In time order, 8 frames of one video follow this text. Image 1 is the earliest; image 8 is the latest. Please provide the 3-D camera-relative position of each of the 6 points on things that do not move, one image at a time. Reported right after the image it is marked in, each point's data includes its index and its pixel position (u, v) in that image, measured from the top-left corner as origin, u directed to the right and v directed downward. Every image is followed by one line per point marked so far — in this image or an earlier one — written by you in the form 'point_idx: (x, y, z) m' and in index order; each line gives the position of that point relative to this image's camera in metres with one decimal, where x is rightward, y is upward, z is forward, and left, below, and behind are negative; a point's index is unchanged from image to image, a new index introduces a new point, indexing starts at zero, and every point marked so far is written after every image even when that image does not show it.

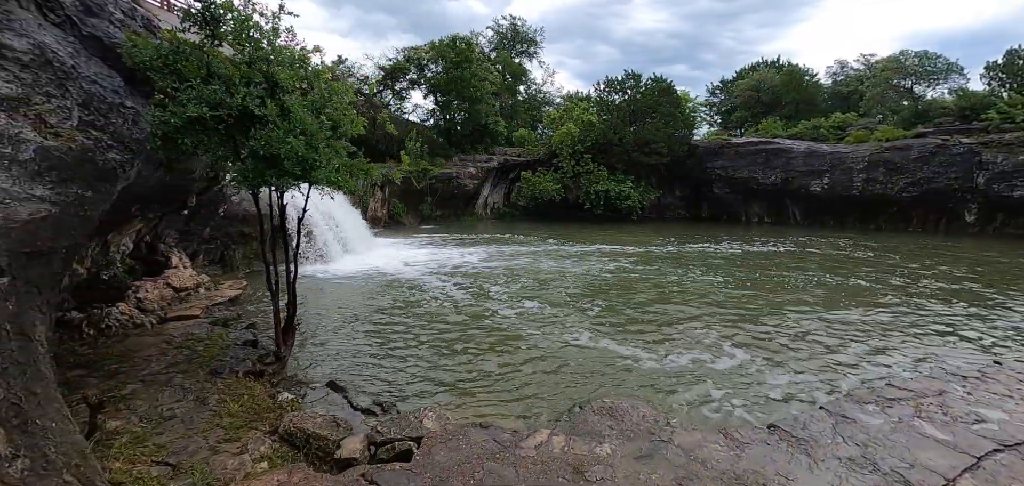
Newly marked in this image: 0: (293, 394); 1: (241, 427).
0: (-2.1, -1.4, +4.2) m
1: (-2.1, -1.4, +3.4) m
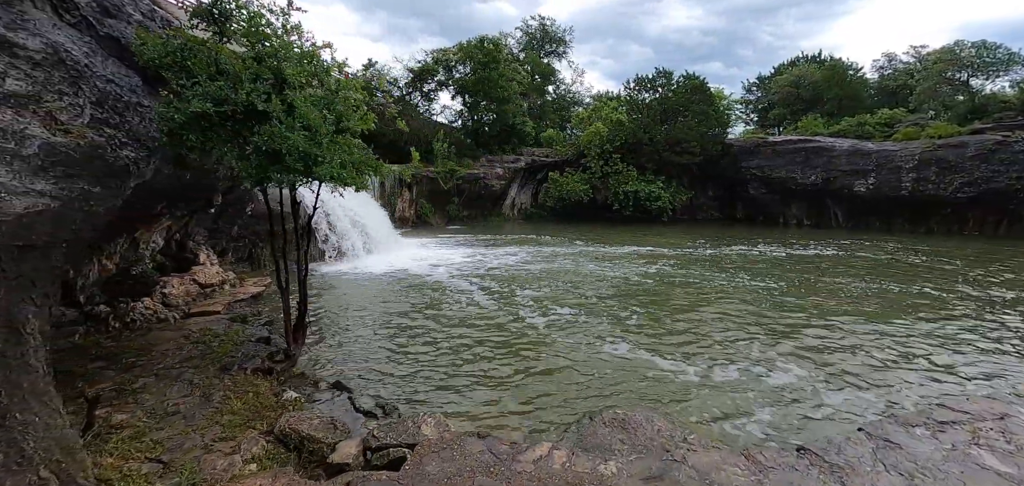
0: (-2.0, -1.4, +4.2) m
1: (-2.1, -1.4, +3.4) m
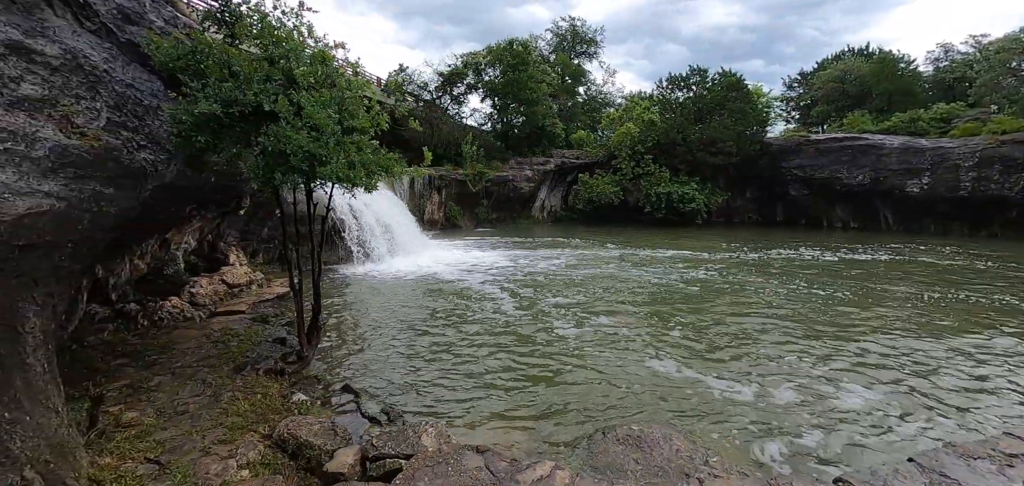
0: (-1.9, -1.4, +4.2) m
1: (-2.0, -1.4, +3.3) m
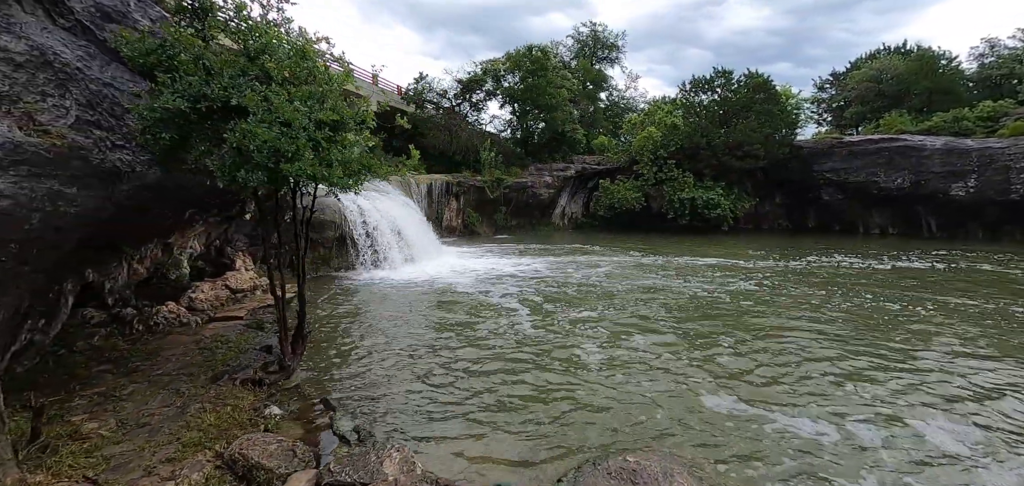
0: (-2.0, -1.4, +3.9) m
1: (-2.2, -1.4, +3.1) m
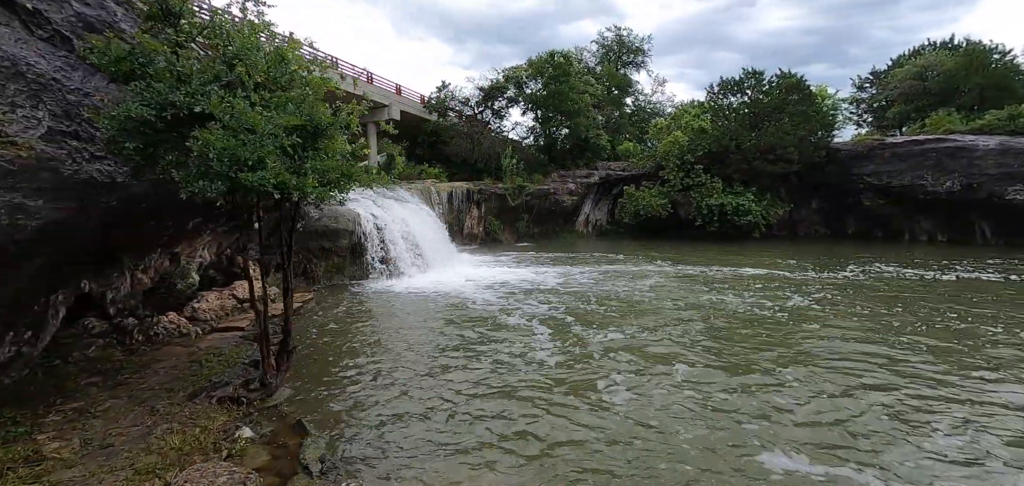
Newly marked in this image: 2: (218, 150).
0: (-2.1, -1.5, +3.7) m
1: (-2.4, -1.5, +2.9) m
2: (-2.1, +0.7, +3.2) m
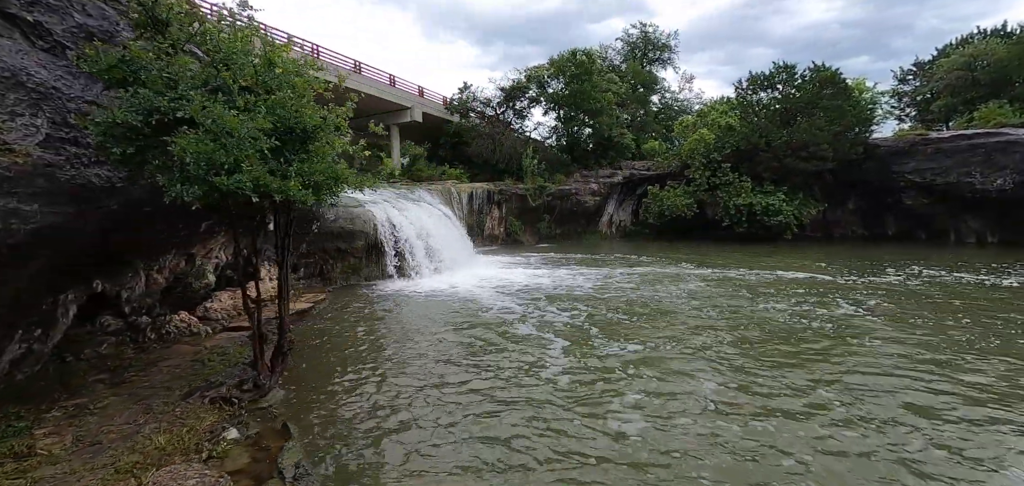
0: (-2.3, -1.6, +3.8) m
1: (-2.6, -1.5, +3.0) m
2: (-2.3, +0.6, +3.2) m
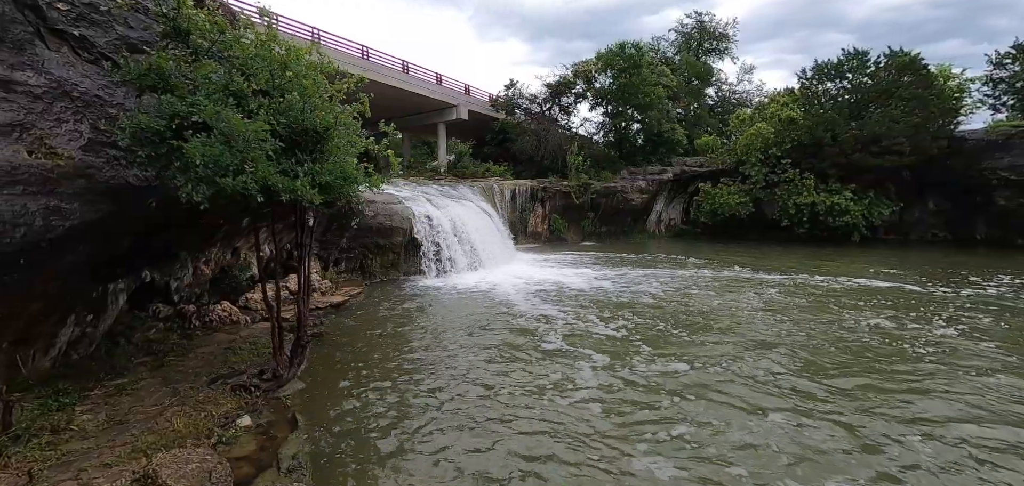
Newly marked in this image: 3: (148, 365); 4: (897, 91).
0: (-2.3, -1.6, +4.0) m
1: (-2.7, -1.5, +3.2) m
2: (-2.3, +0.6, +3.4) m
3: (-4.1, -1.4, +5.1) m
4: (+16.2, +6.4, +19.1) m
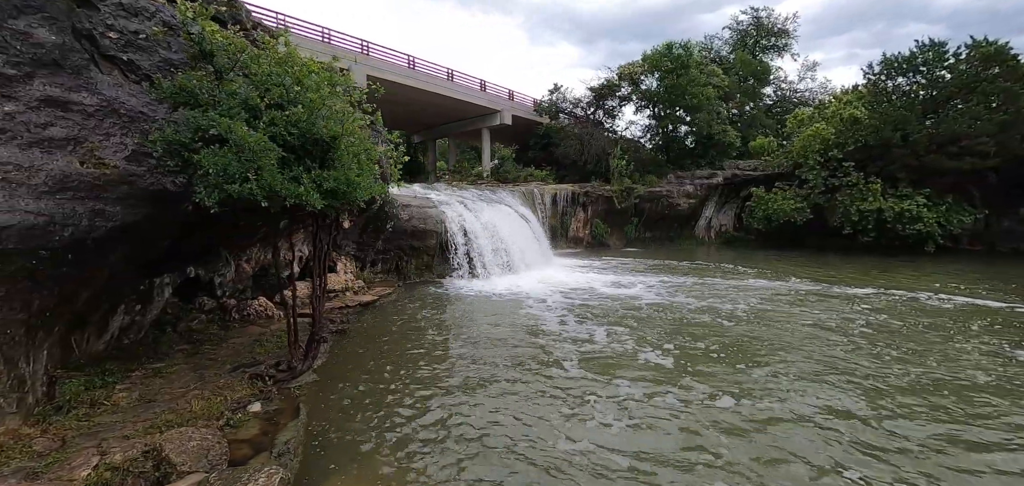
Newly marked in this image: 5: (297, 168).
0: (-2.4, -1.6, +4.3) m
1: (-2.9, -1.5, +3.6) m
2: (-2.4, +0.6, +3.8) m
3: (-4.0, -1.4, +5.6) m
4: (+17.8, +6.0, +17.3) m
5: (-2.1, +0.7, +4.4) m
